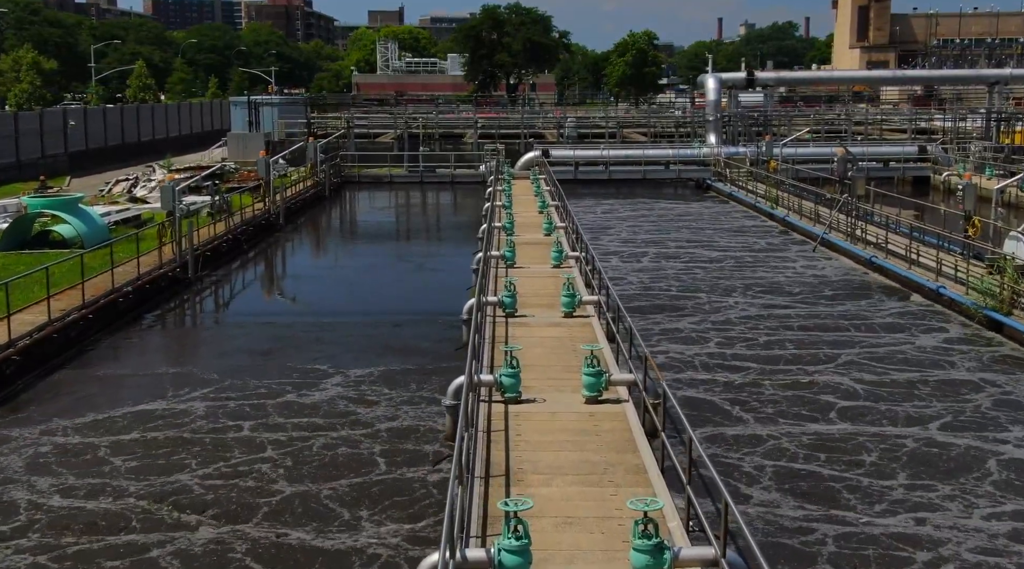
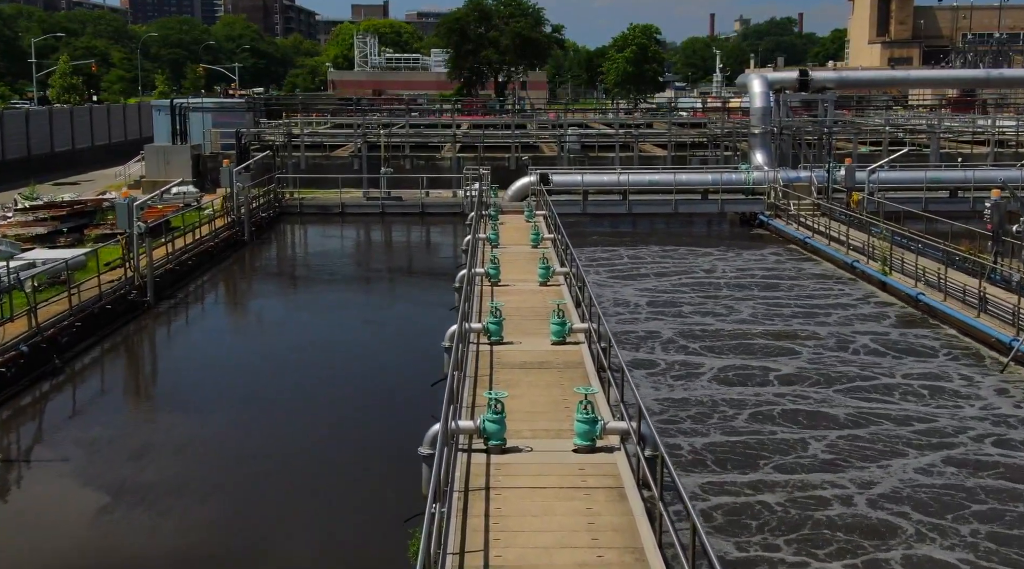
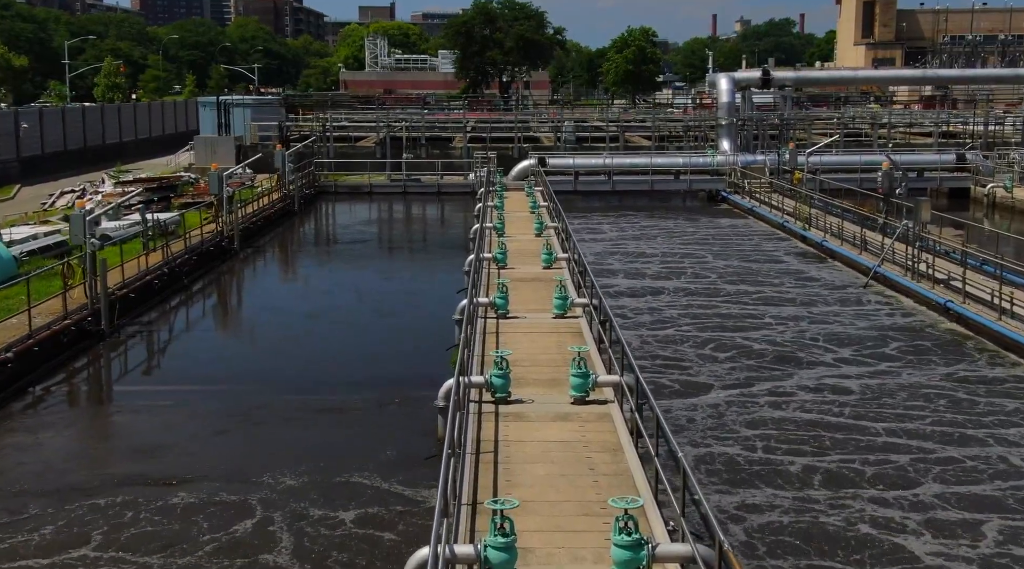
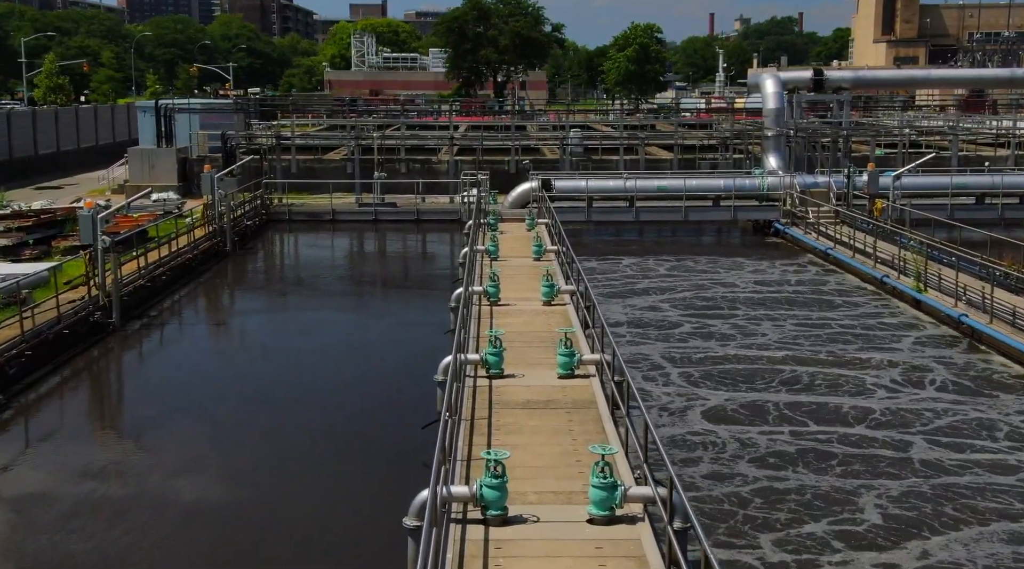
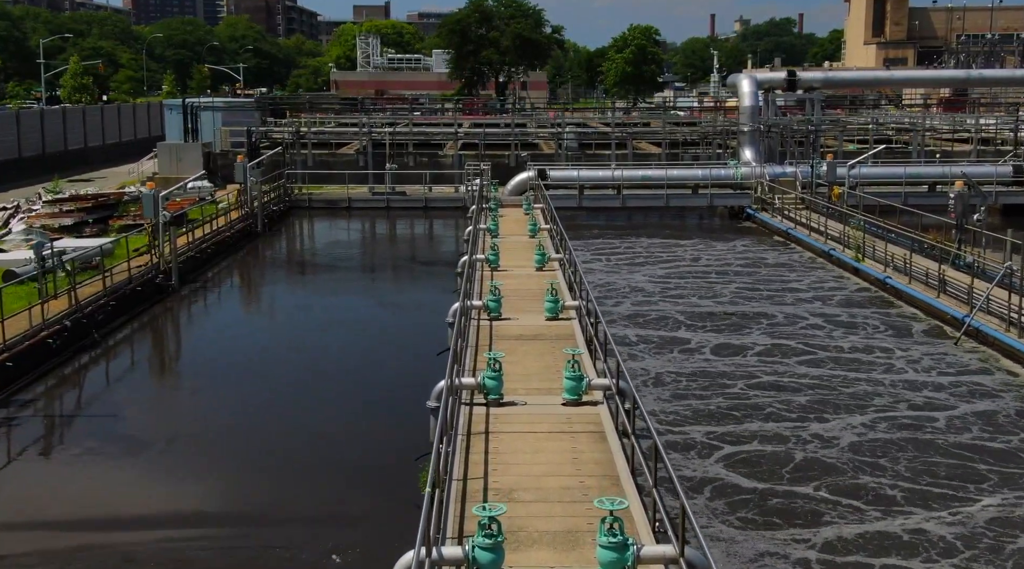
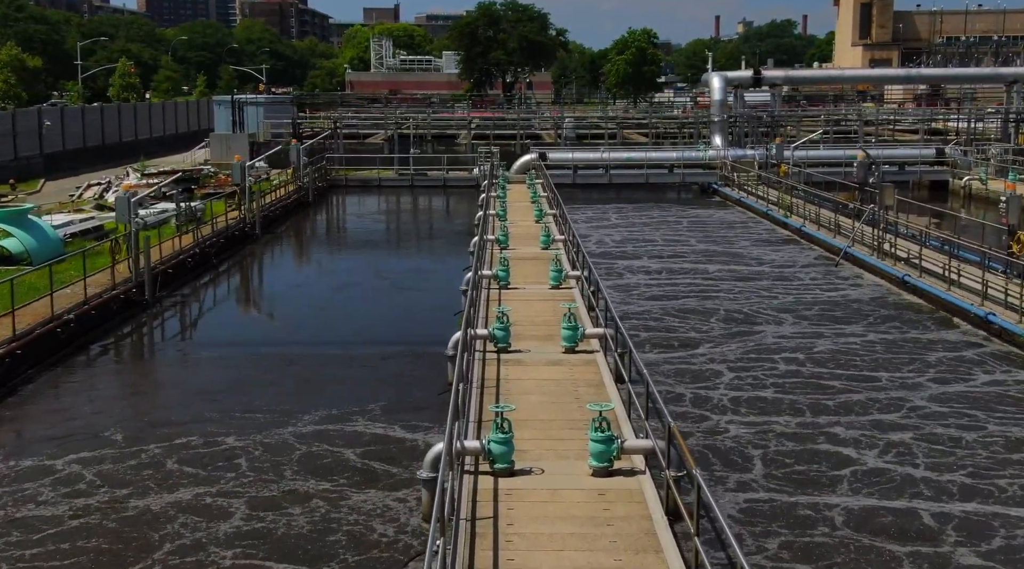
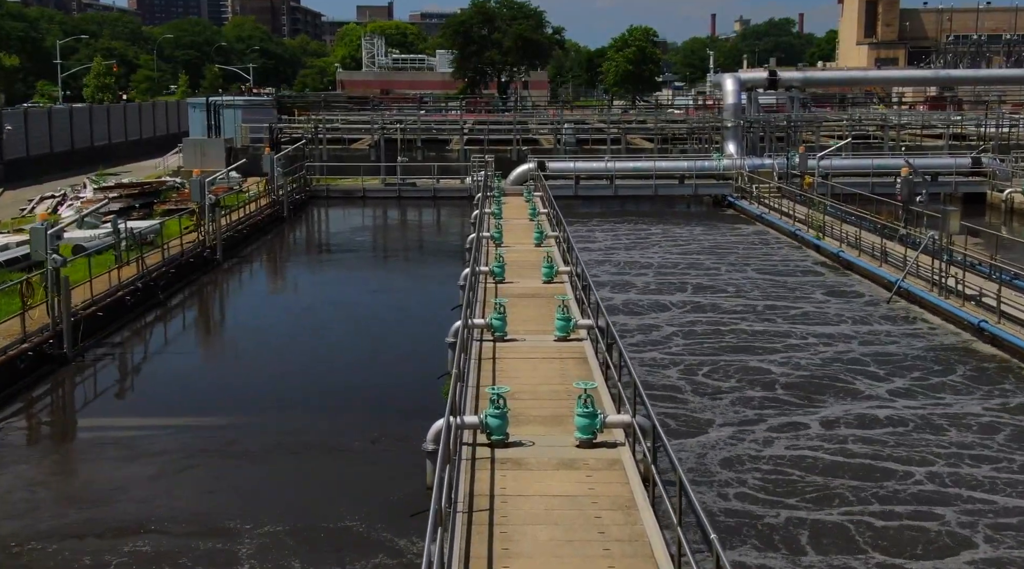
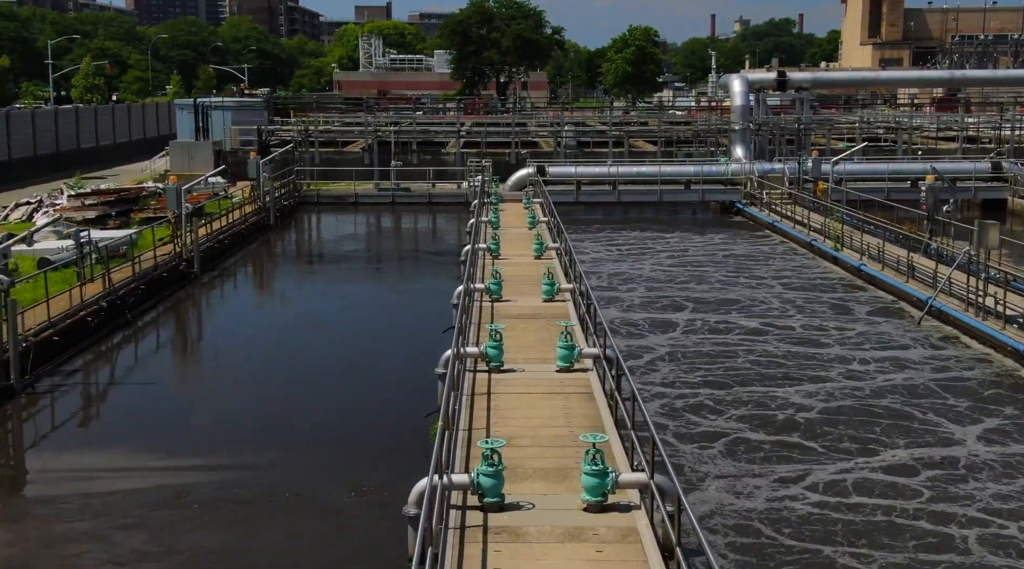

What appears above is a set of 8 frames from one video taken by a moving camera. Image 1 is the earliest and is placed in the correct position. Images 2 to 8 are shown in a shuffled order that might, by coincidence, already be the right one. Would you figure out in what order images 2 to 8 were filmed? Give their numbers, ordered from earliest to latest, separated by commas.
6, 3, 7, 8, 5, 2, 4
